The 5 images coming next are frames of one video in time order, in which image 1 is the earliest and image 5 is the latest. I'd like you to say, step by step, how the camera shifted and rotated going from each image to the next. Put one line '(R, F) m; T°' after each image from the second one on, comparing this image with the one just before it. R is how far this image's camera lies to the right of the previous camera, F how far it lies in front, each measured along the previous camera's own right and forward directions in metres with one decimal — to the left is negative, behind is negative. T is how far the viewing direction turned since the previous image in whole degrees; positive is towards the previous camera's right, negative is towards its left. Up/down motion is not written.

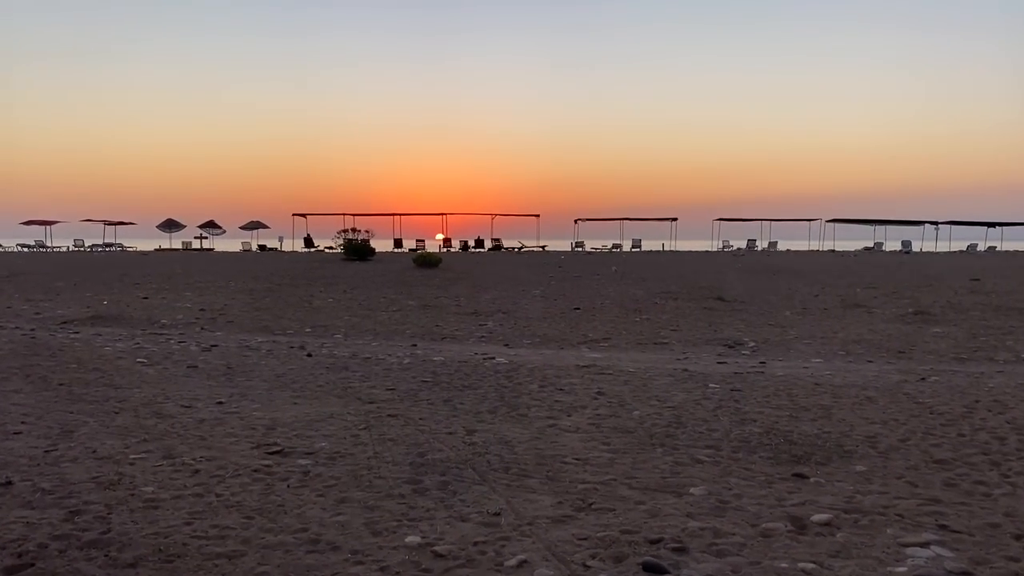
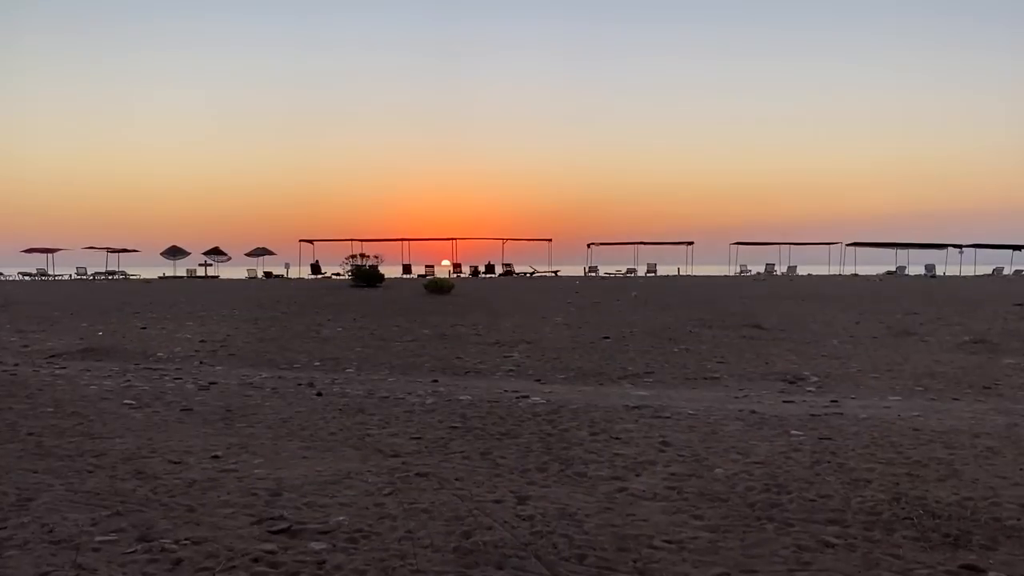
(-0.3, +1.2) m; 0°
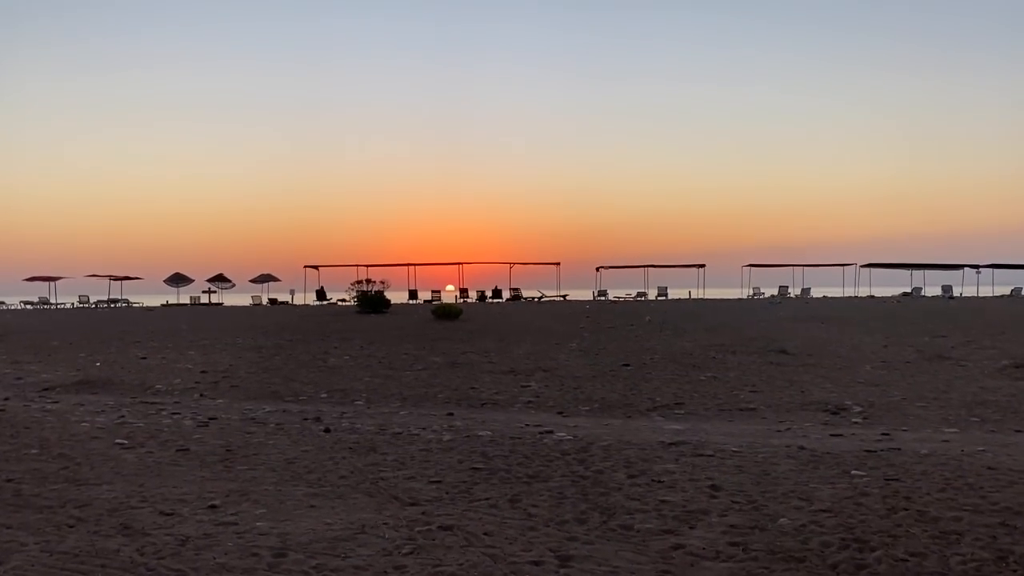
(-0.2, +0.7) m; 0°
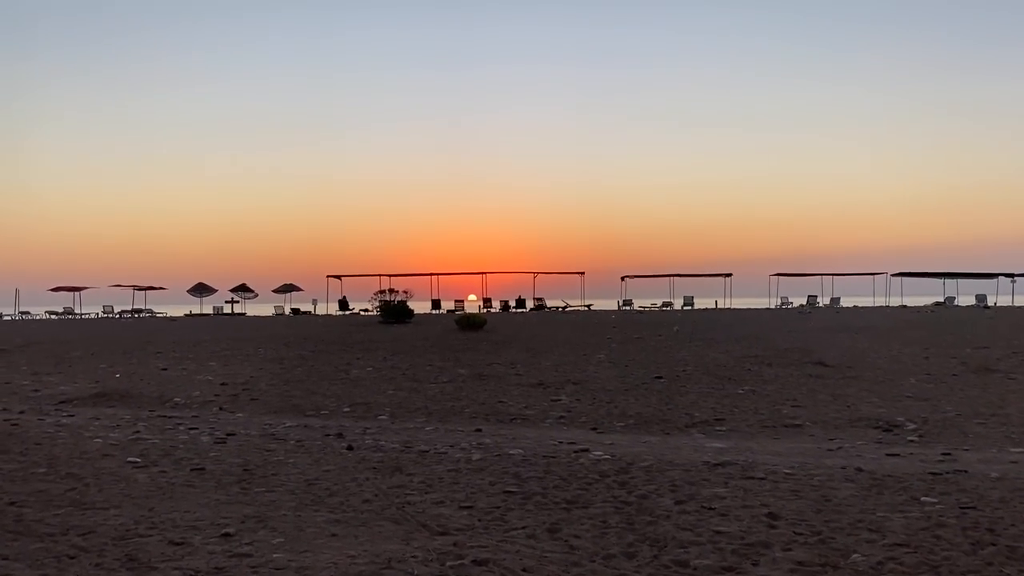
(-0.1, +0.5) m; -1°
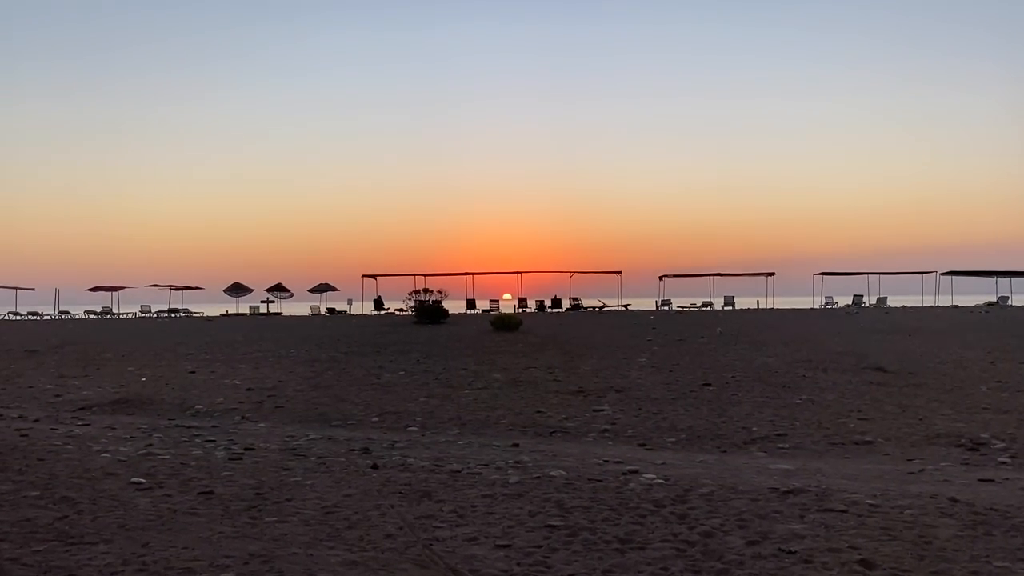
(0.0, +0.8) m; -2°
